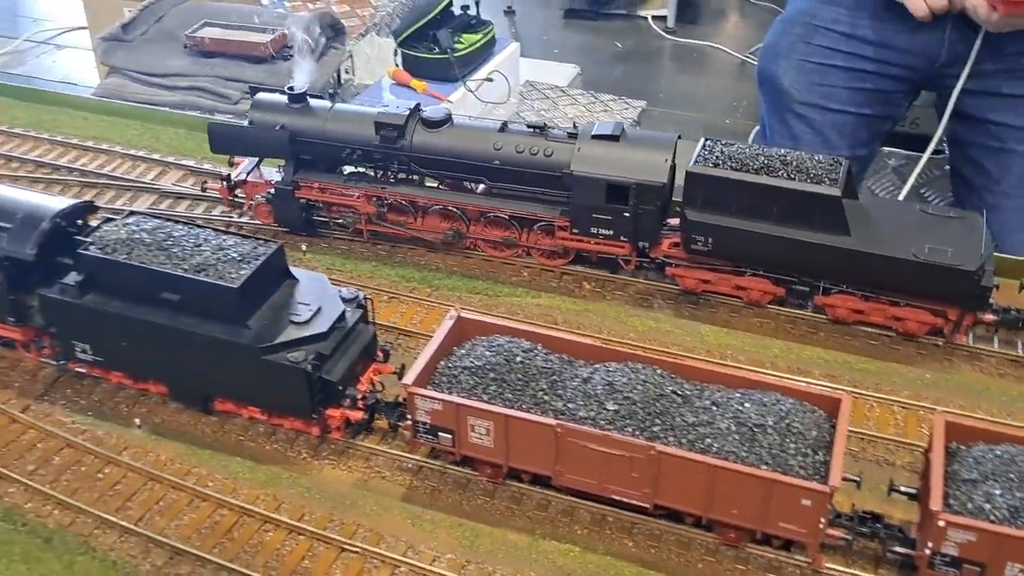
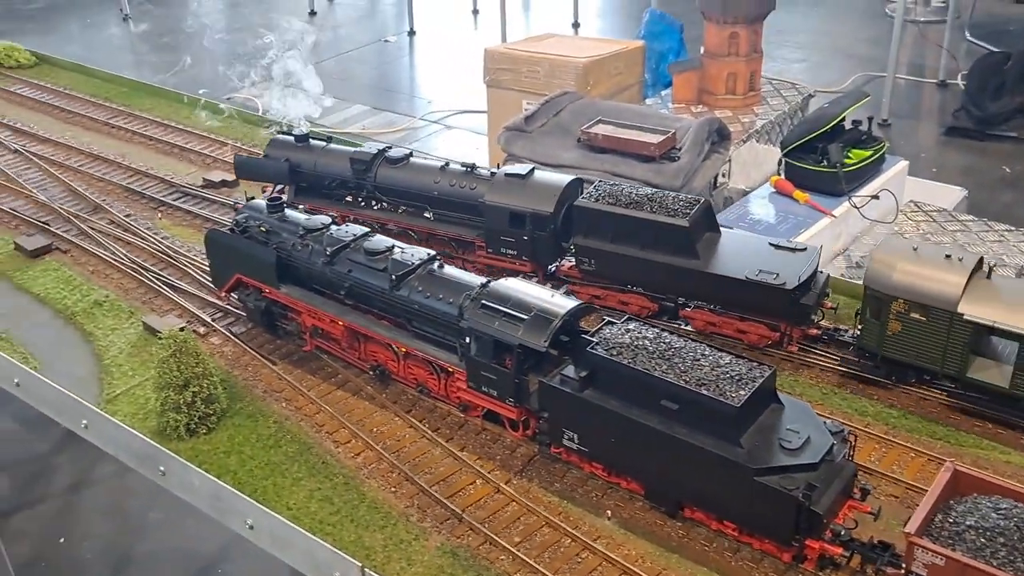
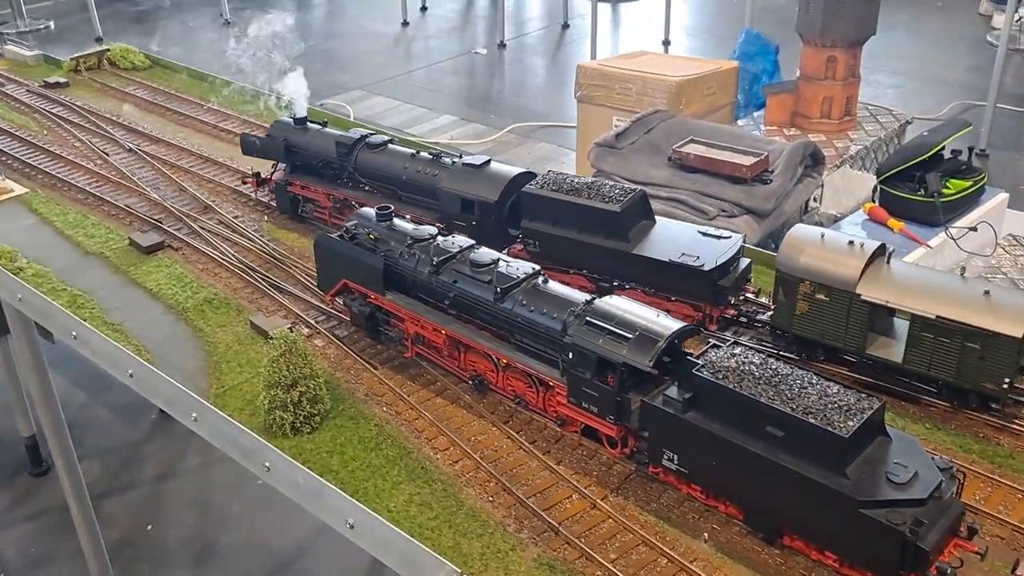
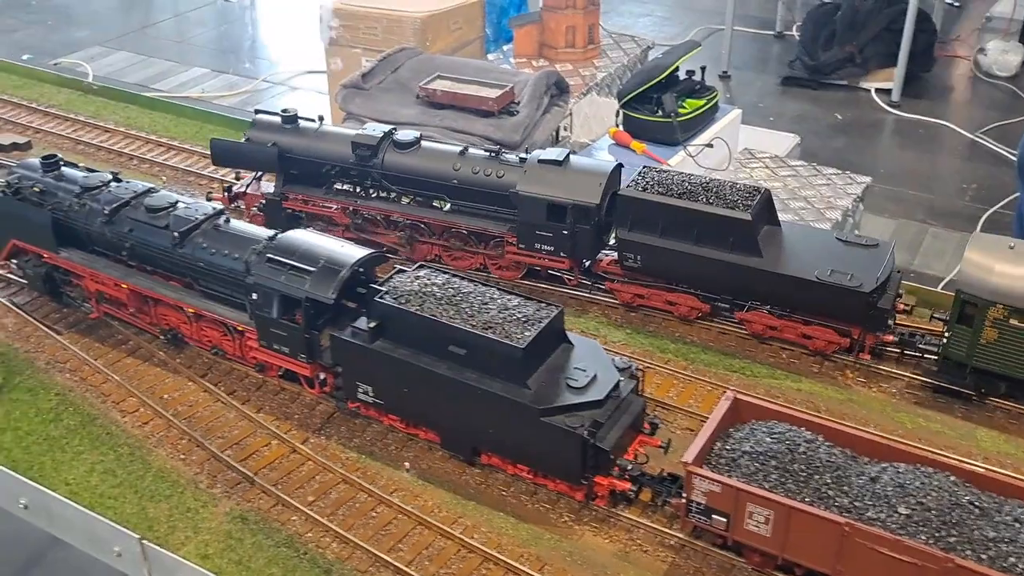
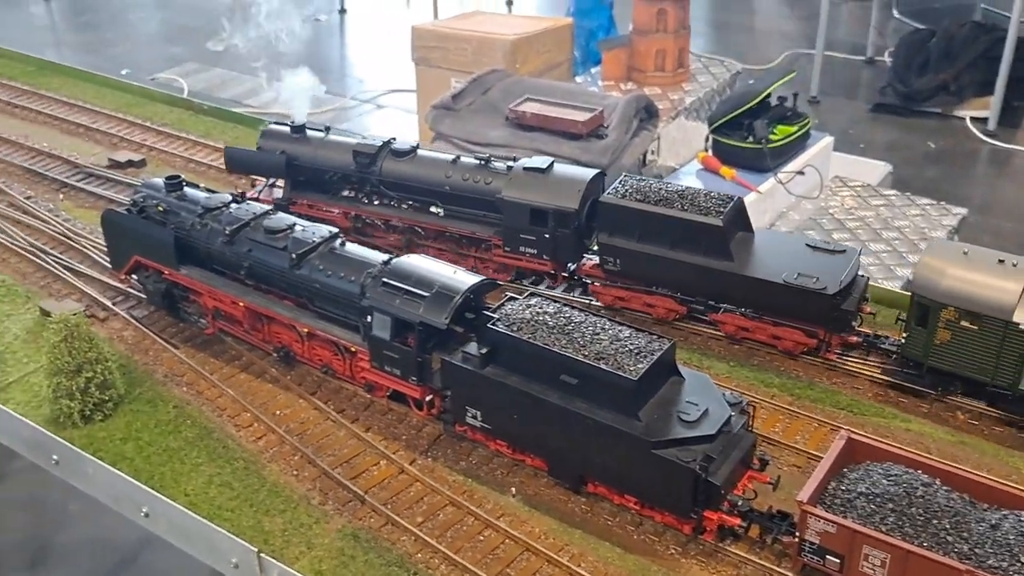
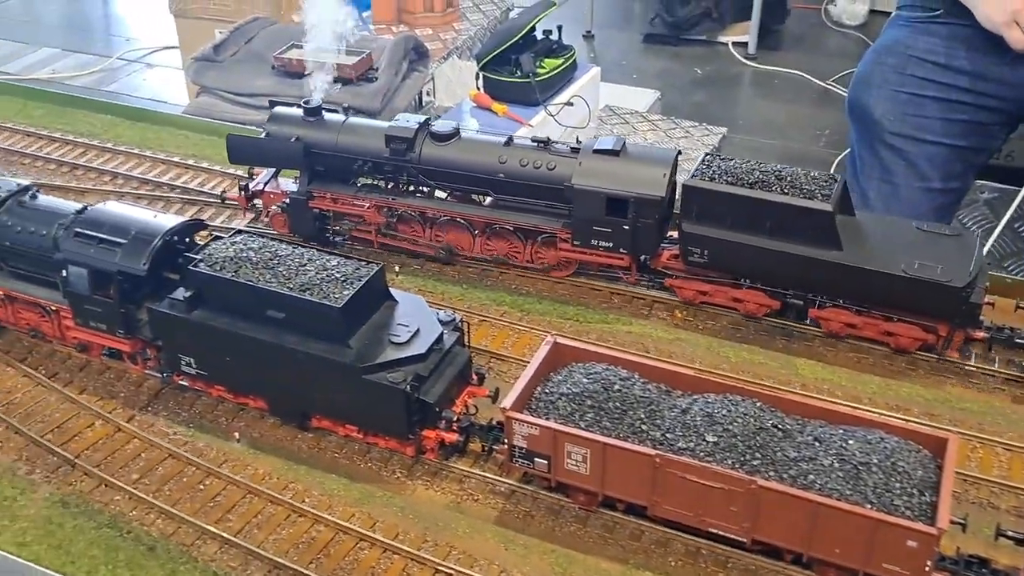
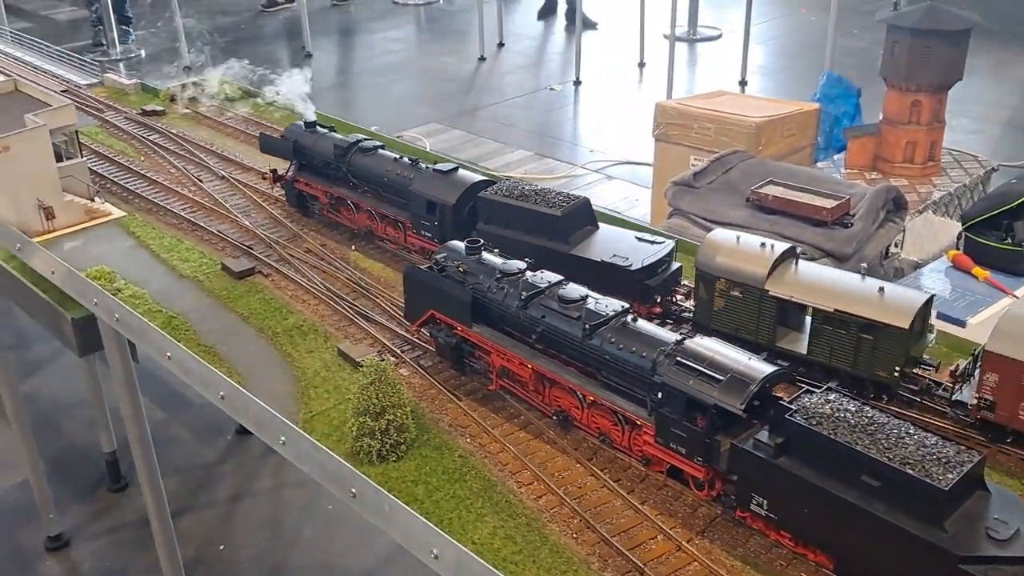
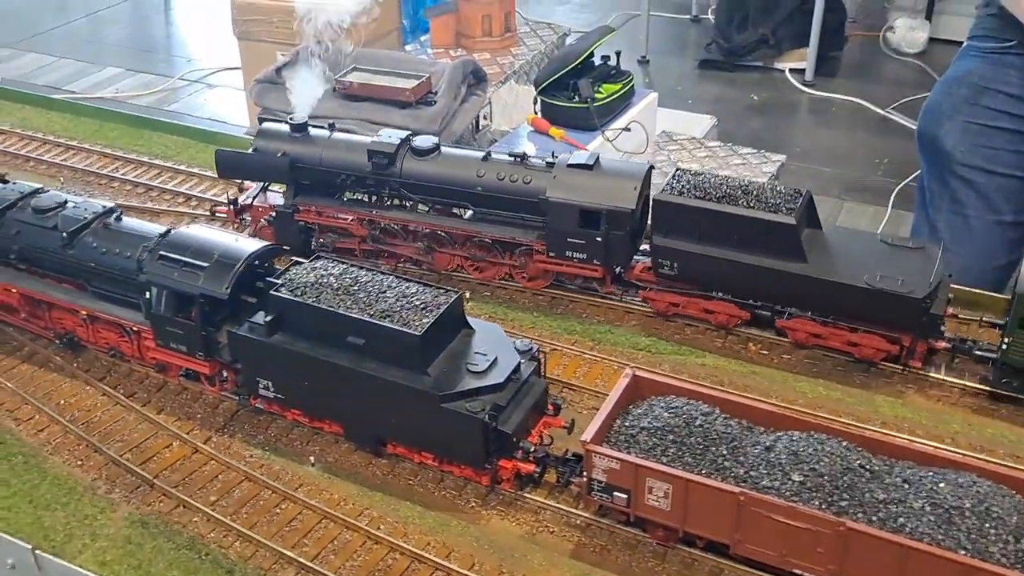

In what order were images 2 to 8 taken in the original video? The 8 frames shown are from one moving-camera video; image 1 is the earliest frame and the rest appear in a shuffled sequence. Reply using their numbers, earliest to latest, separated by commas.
6, 8, 4, 5, 2, 3, 7
